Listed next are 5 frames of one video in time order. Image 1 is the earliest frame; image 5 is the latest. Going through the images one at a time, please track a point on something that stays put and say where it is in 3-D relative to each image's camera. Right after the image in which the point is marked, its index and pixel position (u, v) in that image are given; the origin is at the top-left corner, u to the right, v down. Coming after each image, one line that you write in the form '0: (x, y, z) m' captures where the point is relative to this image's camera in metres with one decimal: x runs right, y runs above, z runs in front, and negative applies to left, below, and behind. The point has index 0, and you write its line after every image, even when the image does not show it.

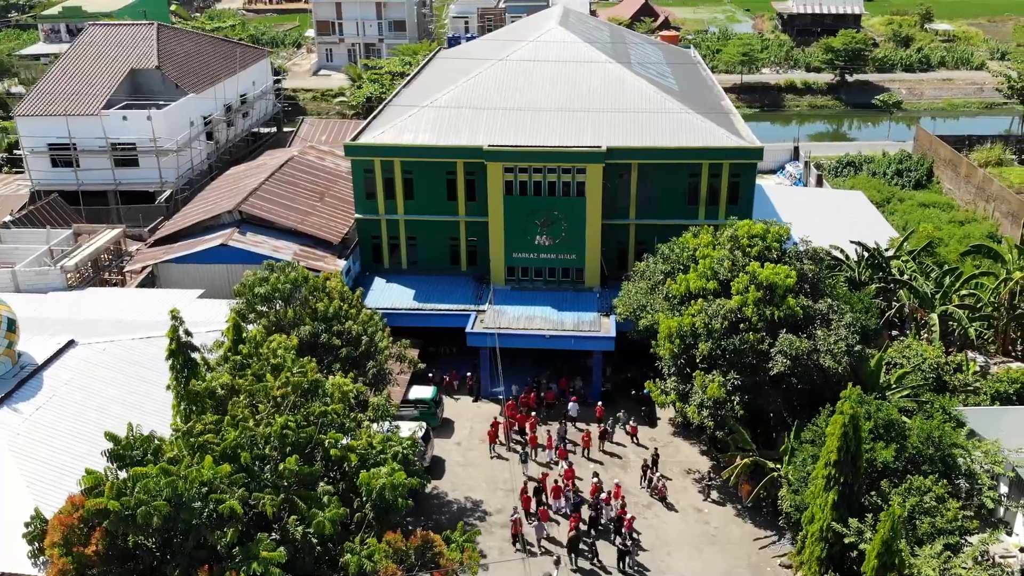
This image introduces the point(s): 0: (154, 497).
0: (-6.4, -3.7, +17.6) m
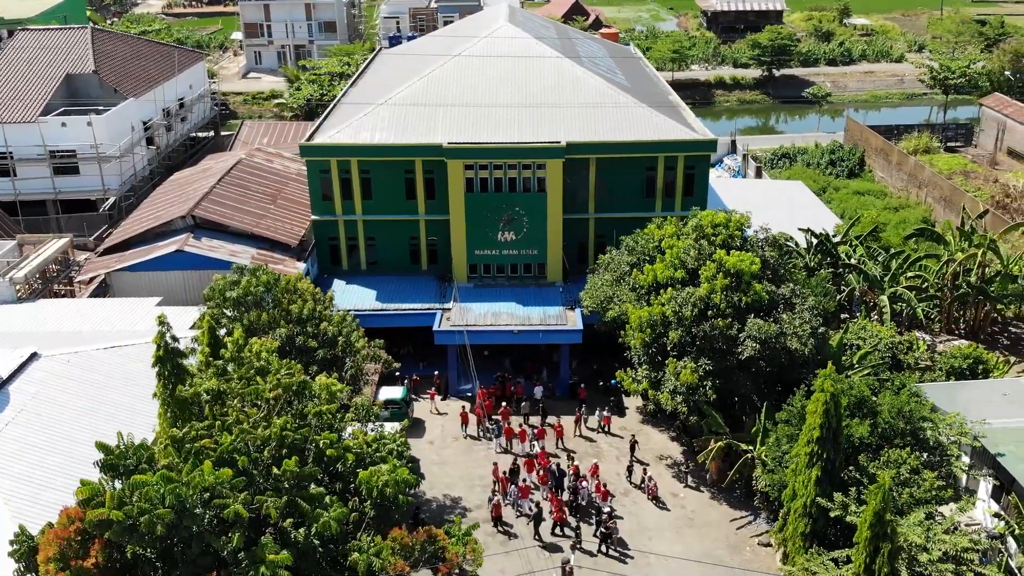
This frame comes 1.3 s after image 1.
0: (-6.2, -3.8, +17.2) m
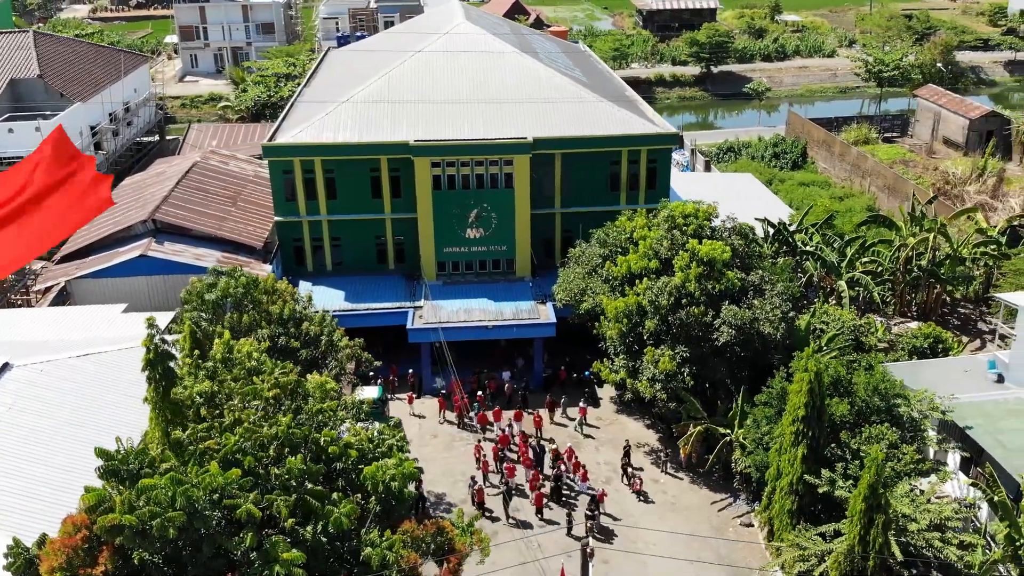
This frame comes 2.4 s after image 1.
0: (-6.0, -3.8, +17.0) m
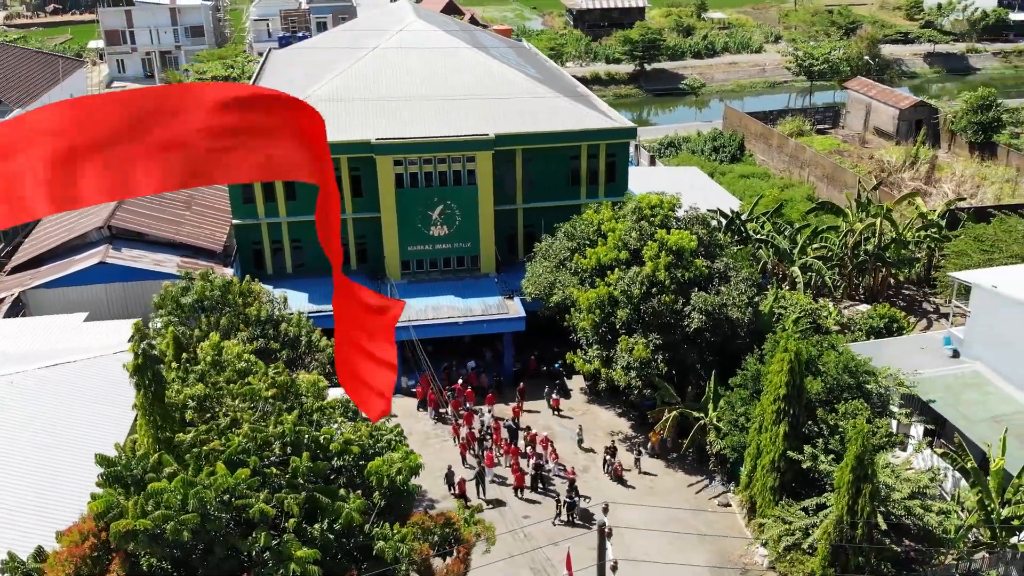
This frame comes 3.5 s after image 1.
0: (-5.7, -3.8, +16.8) m
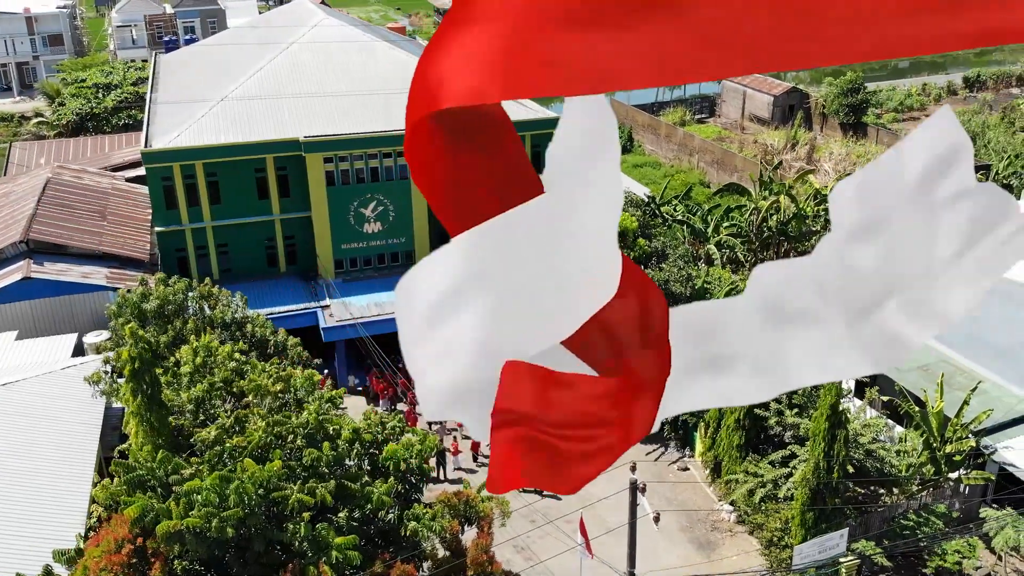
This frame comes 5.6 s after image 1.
0: (-4.9, -3.7, +16.5) m
